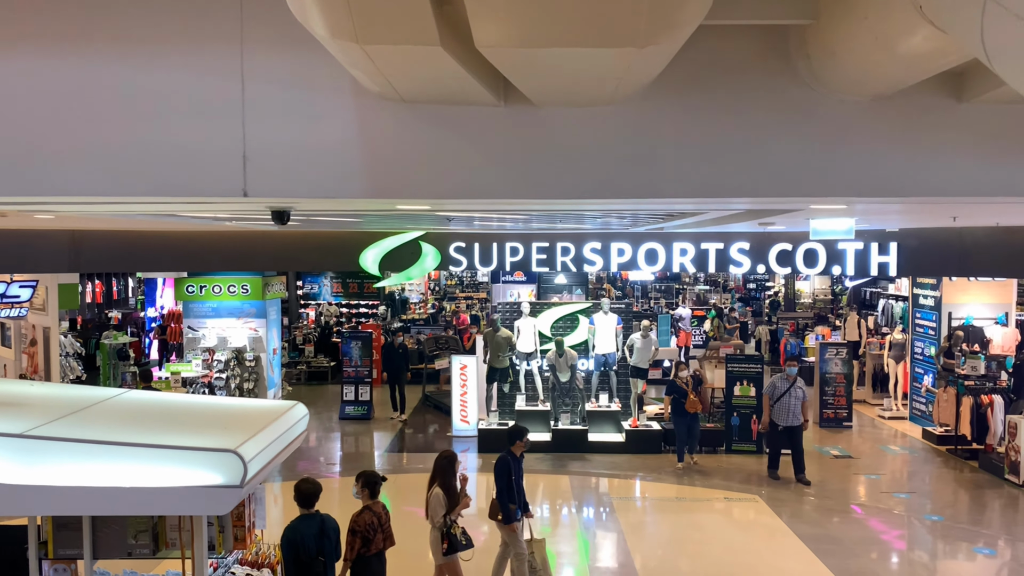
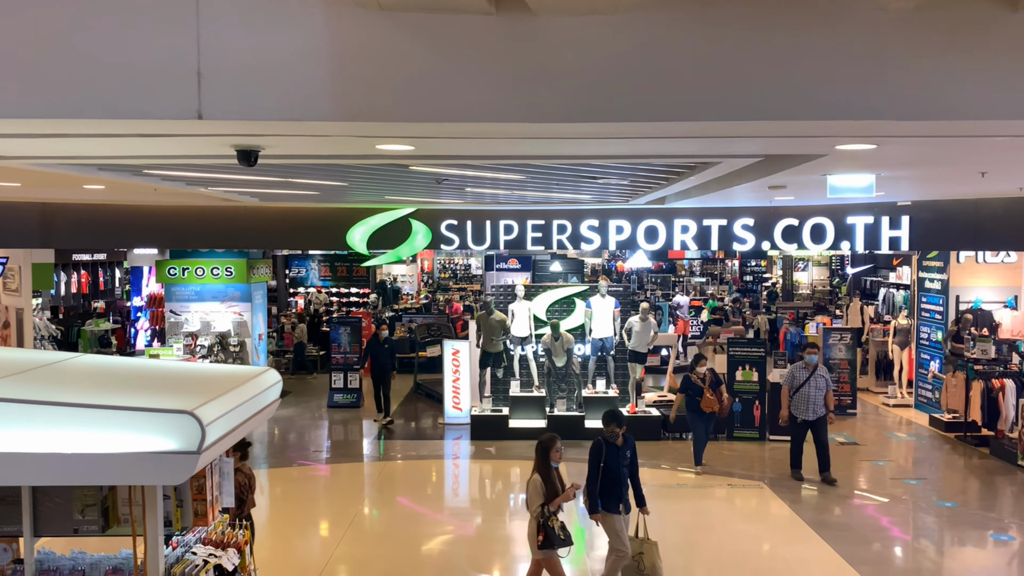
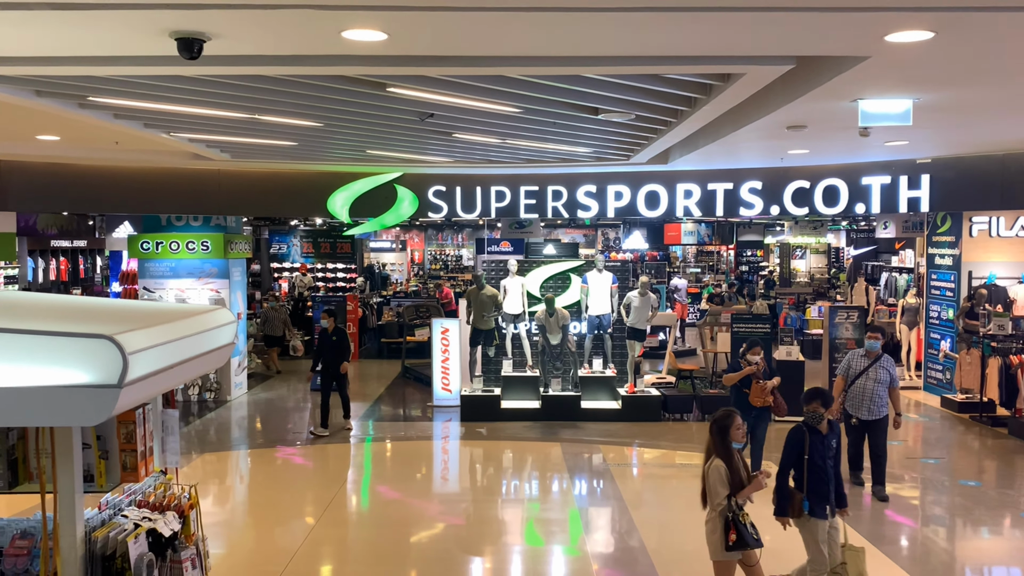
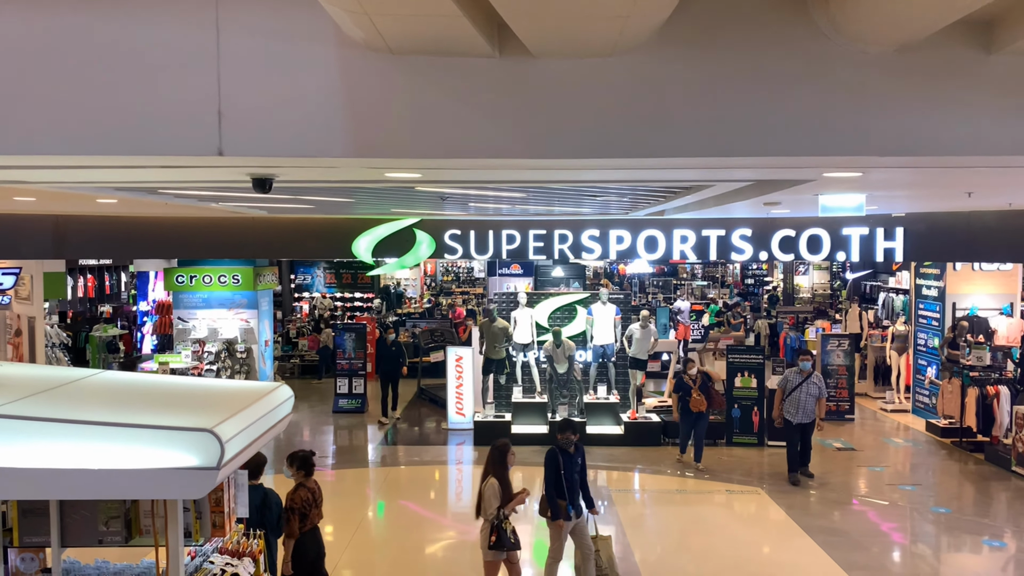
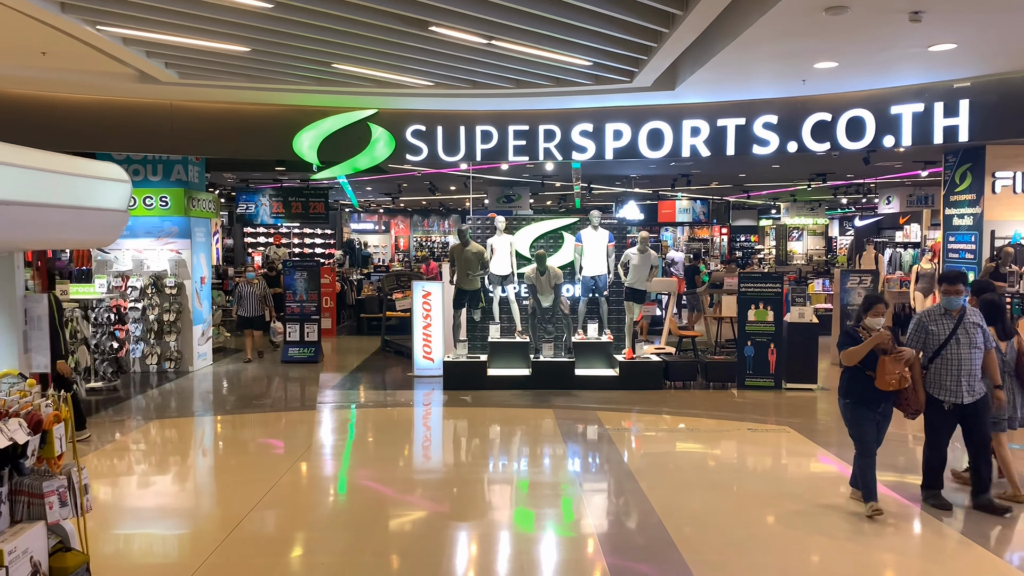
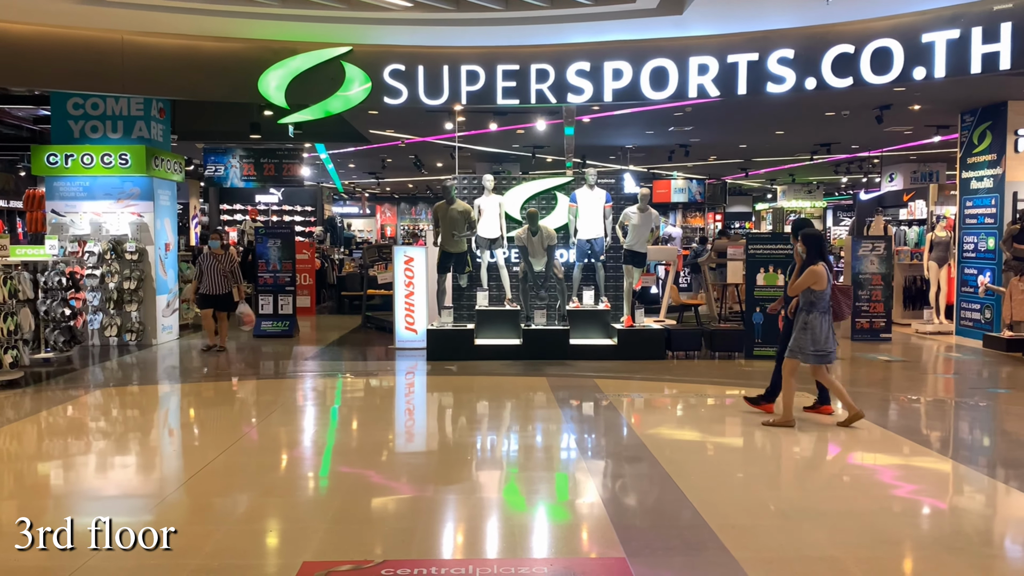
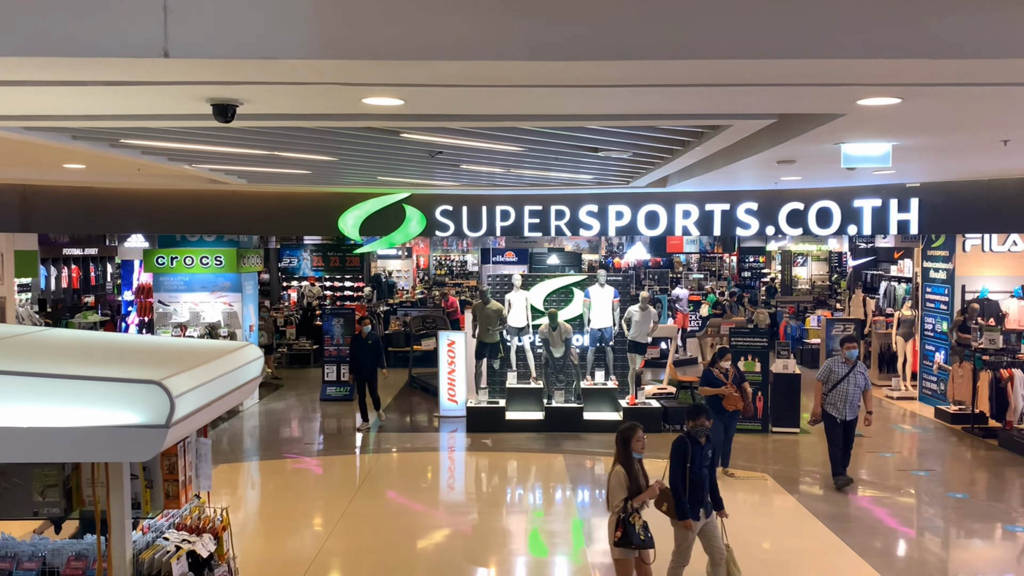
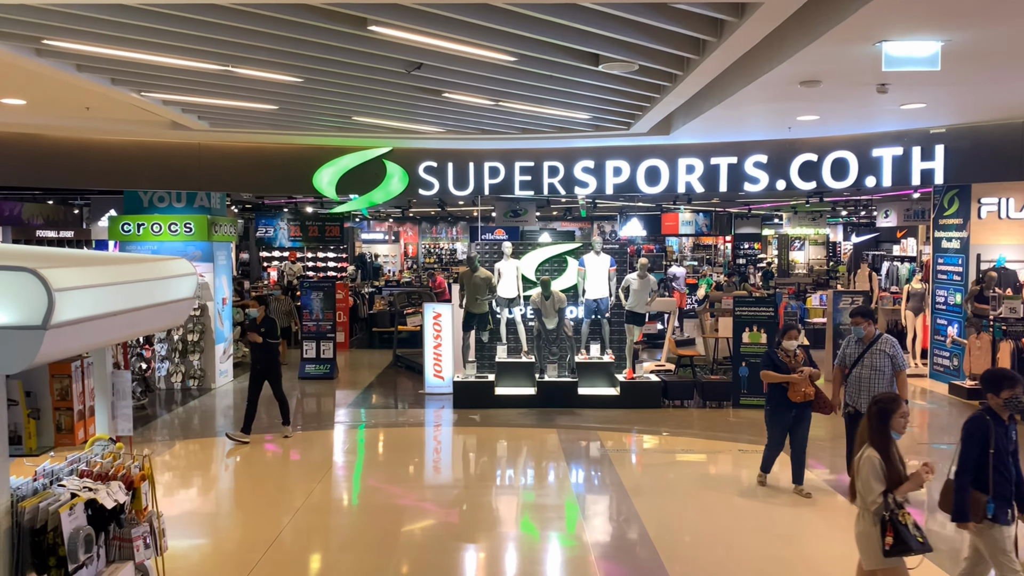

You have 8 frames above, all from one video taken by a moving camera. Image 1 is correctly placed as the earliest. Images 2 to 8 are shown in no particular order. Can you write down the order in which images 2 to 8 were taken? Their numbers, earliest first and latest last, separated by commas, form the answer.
4, 2, 7, 3, 8, 5, 6
